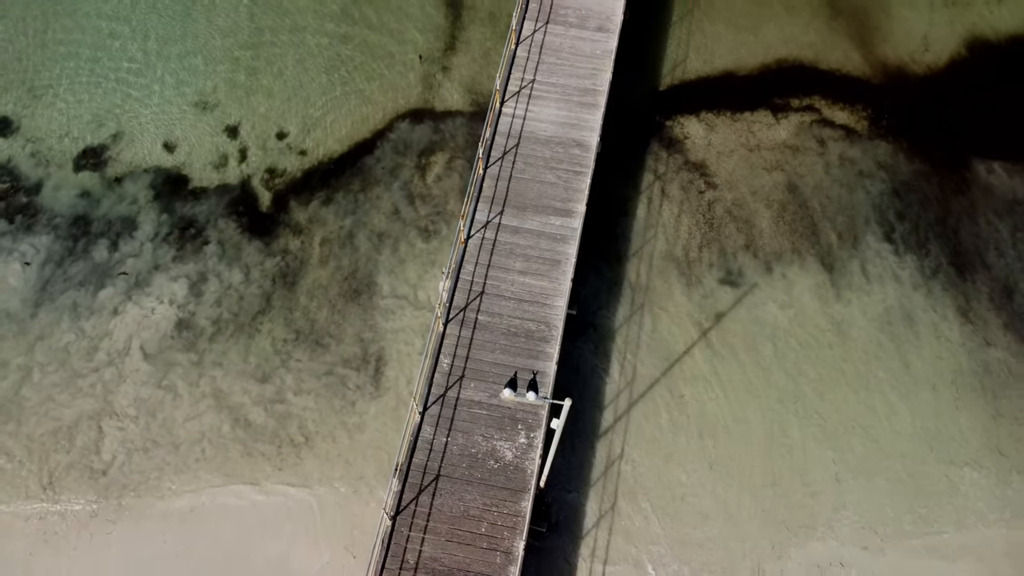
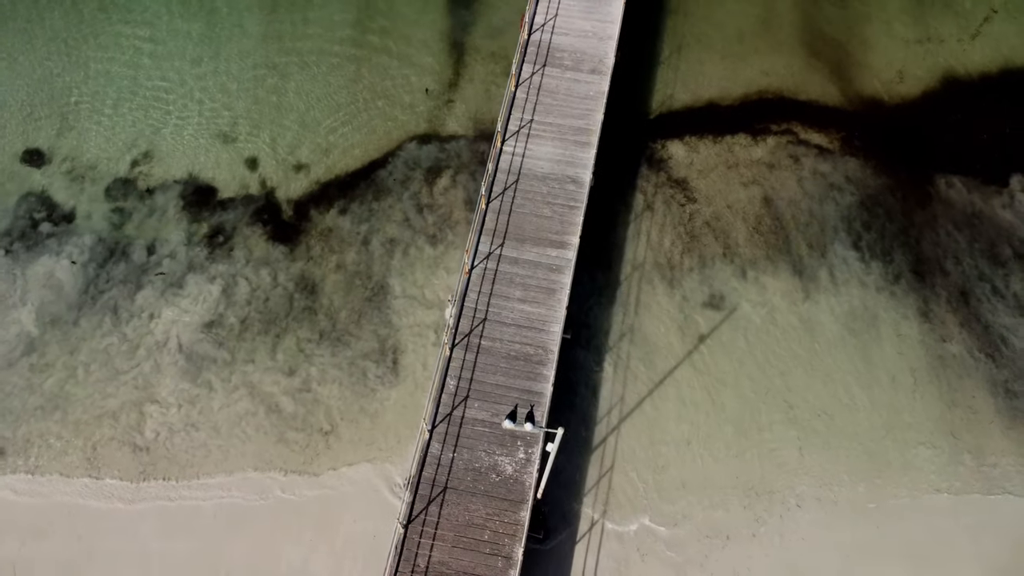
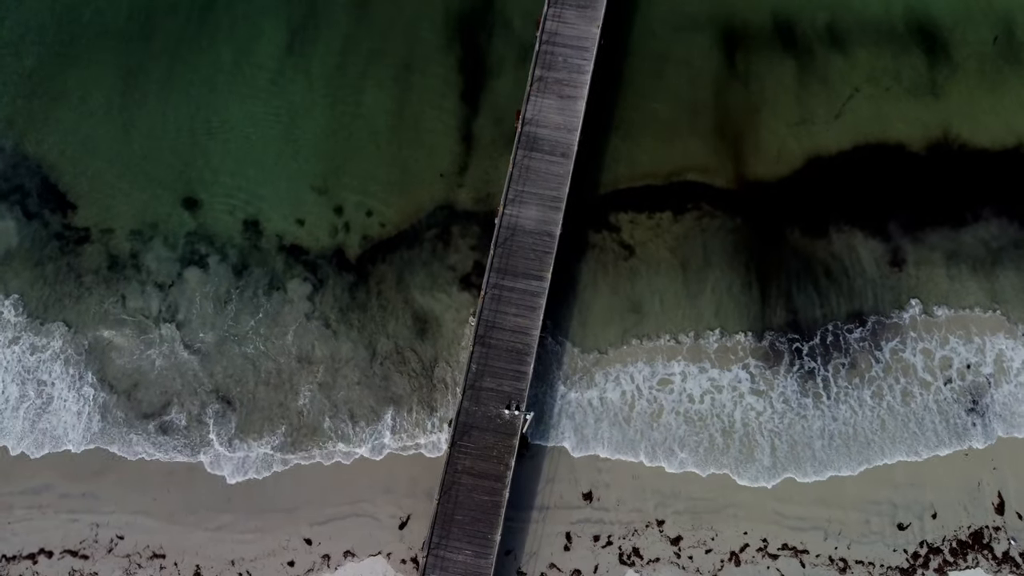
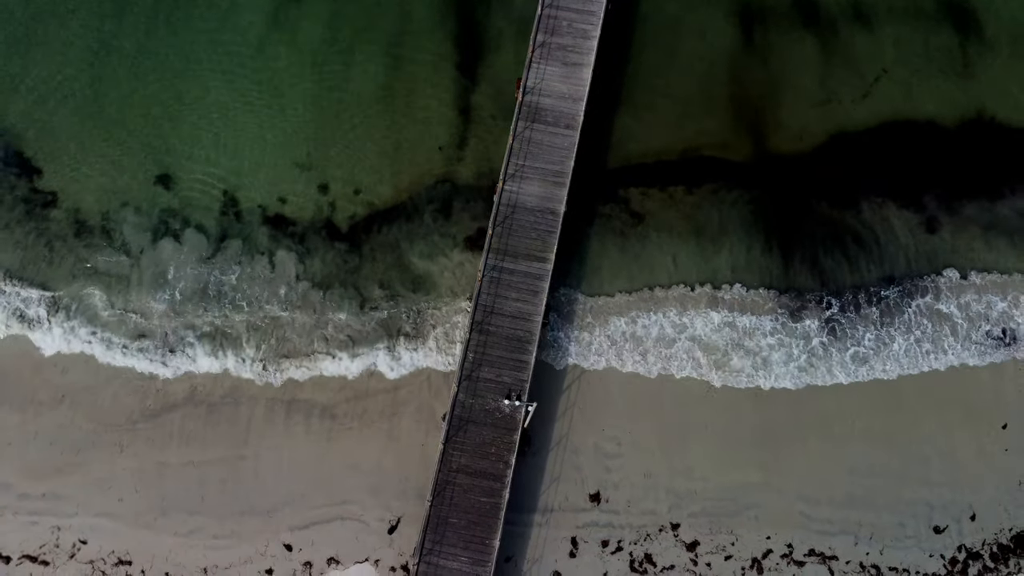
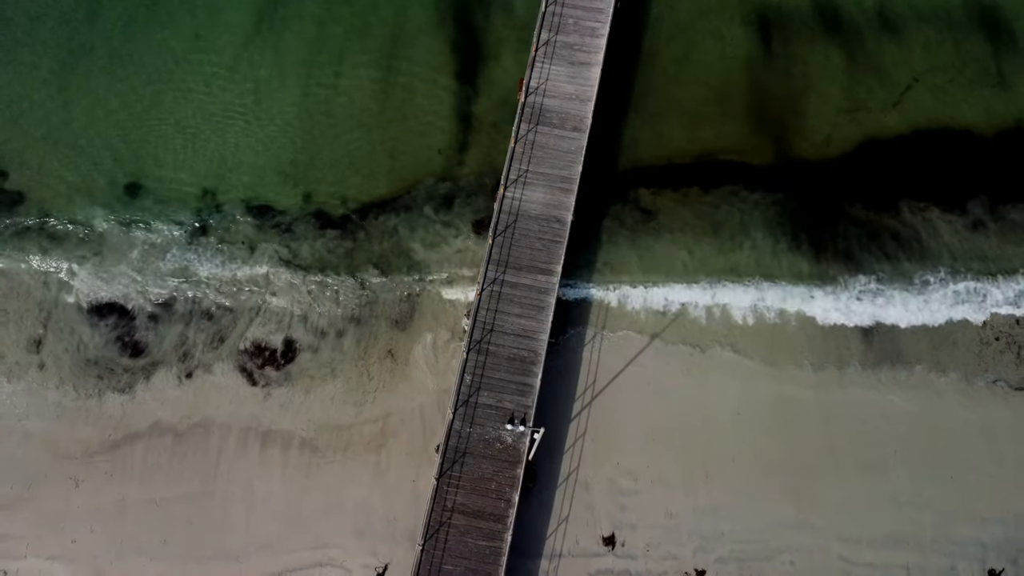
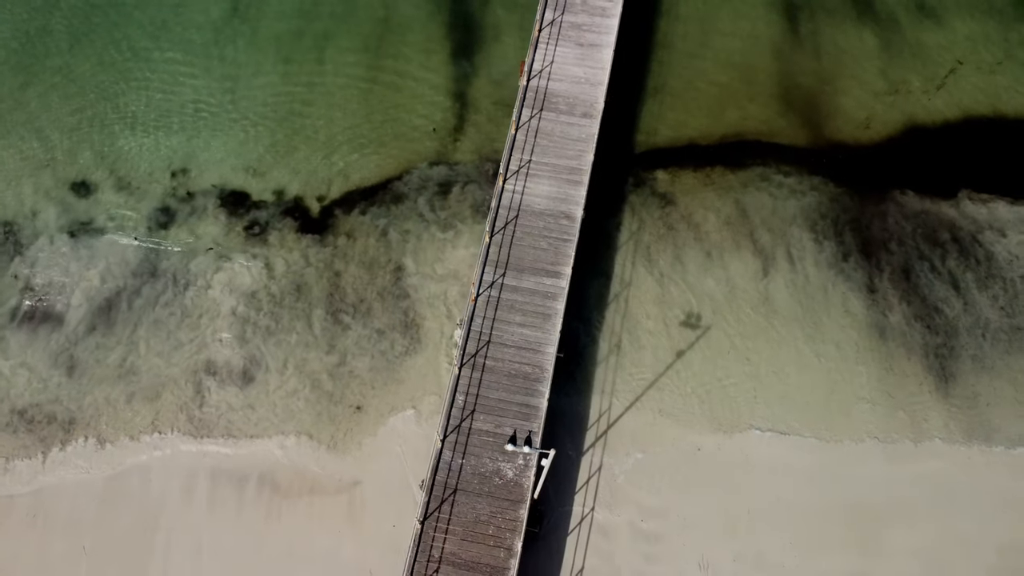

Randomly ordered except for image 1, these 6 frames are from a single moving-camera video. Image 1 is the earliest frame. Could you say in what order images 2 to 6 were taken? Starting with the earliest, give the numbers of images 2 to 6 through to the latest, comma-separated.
2, 6, 5, 4, 3
